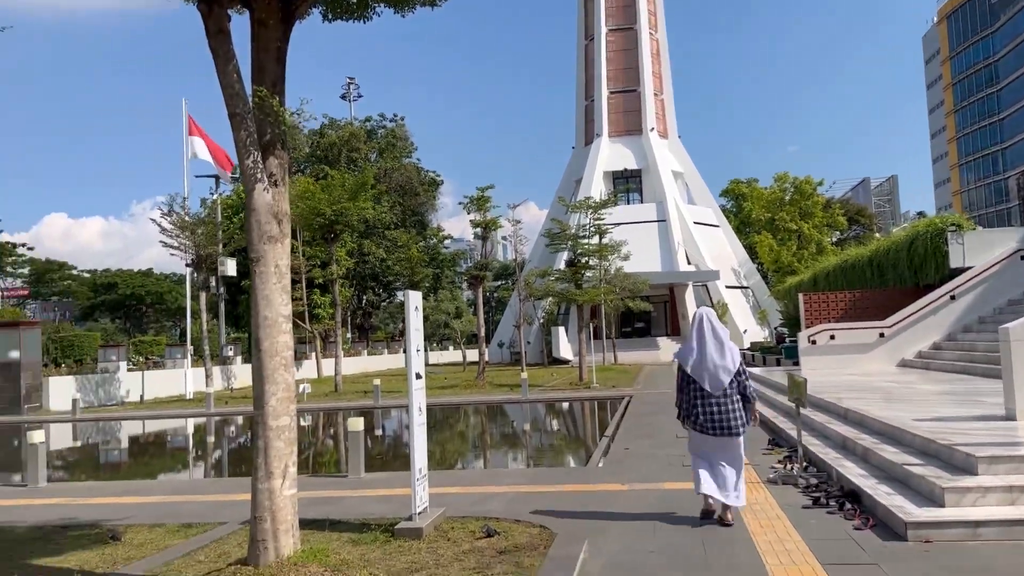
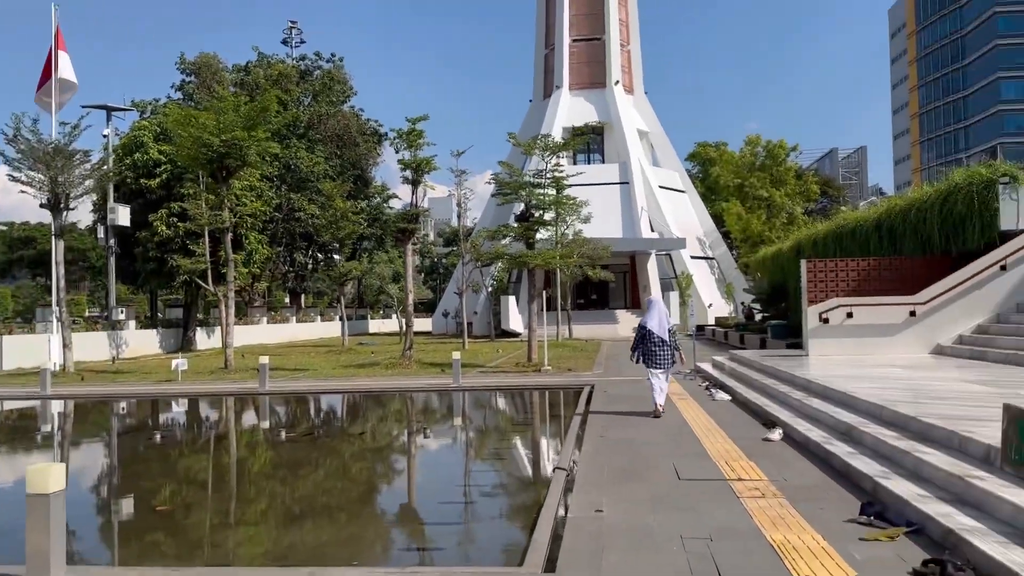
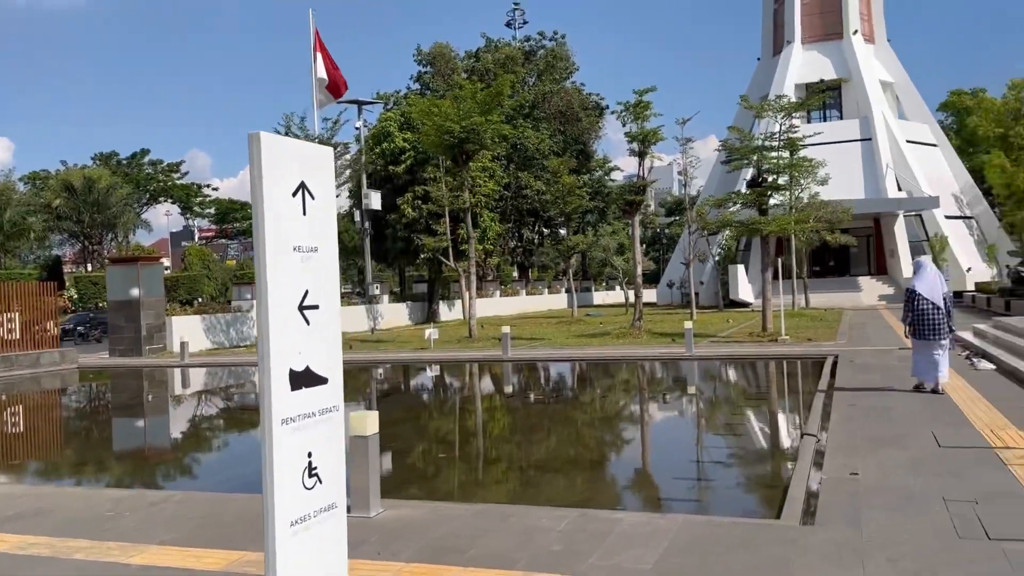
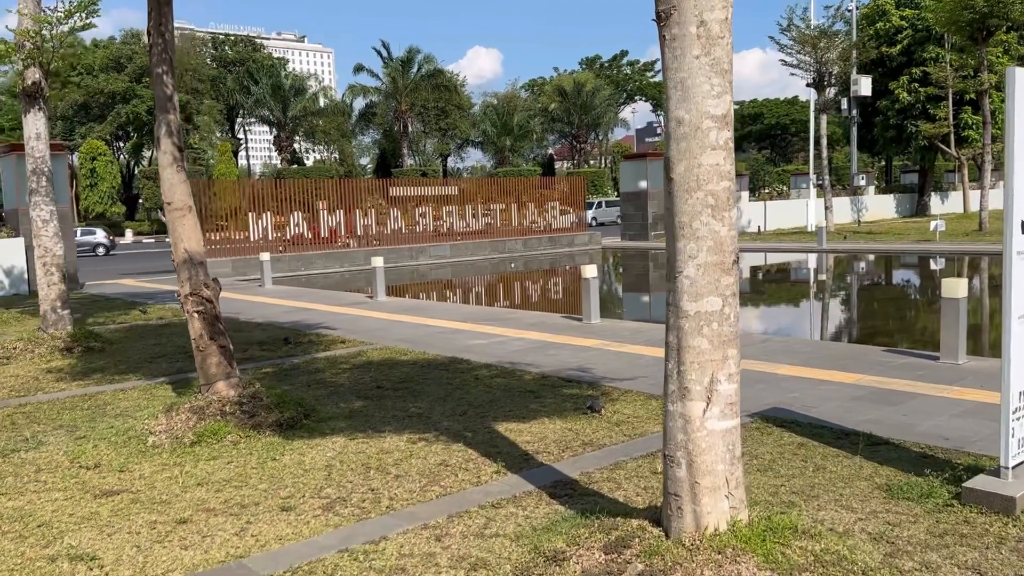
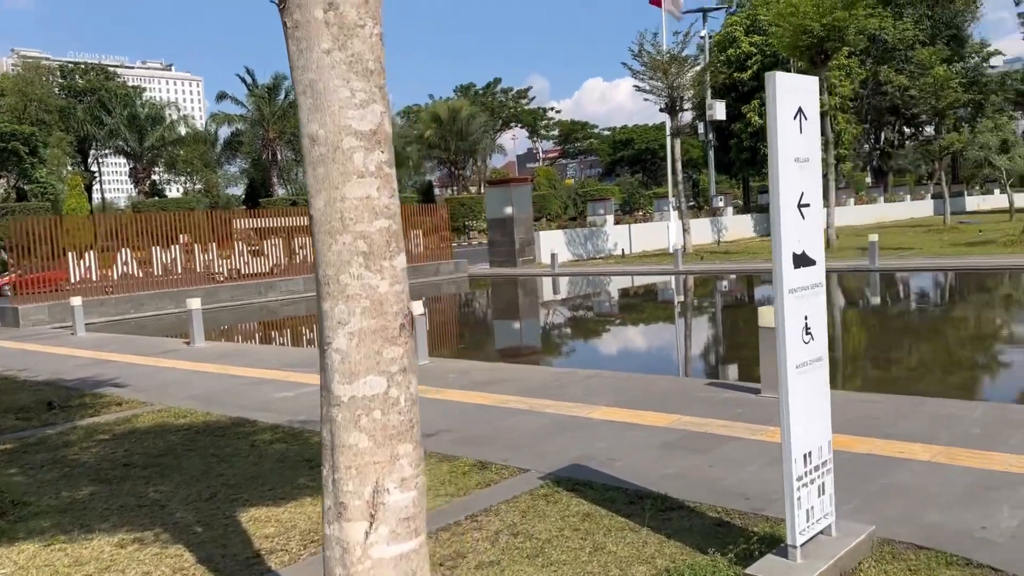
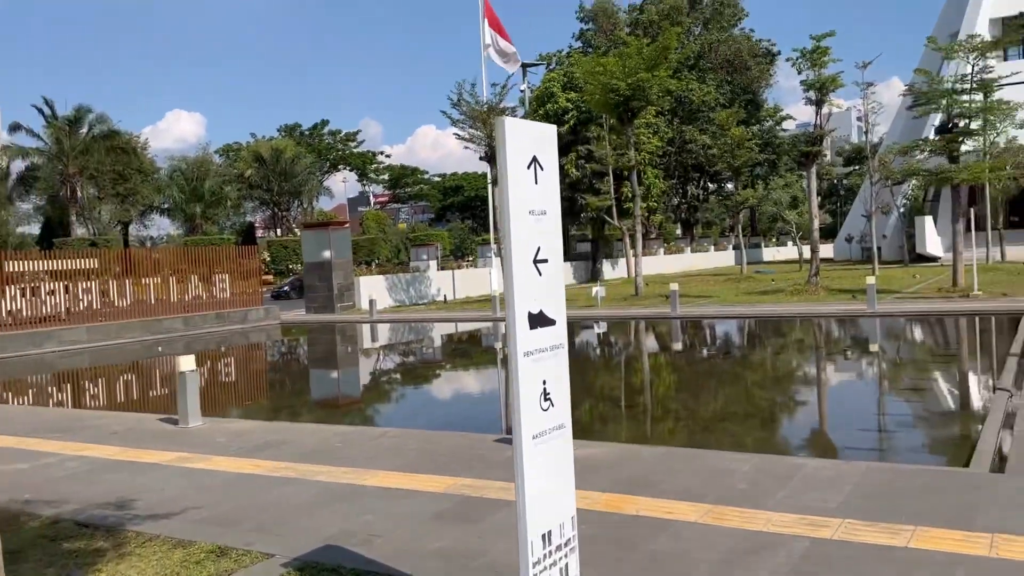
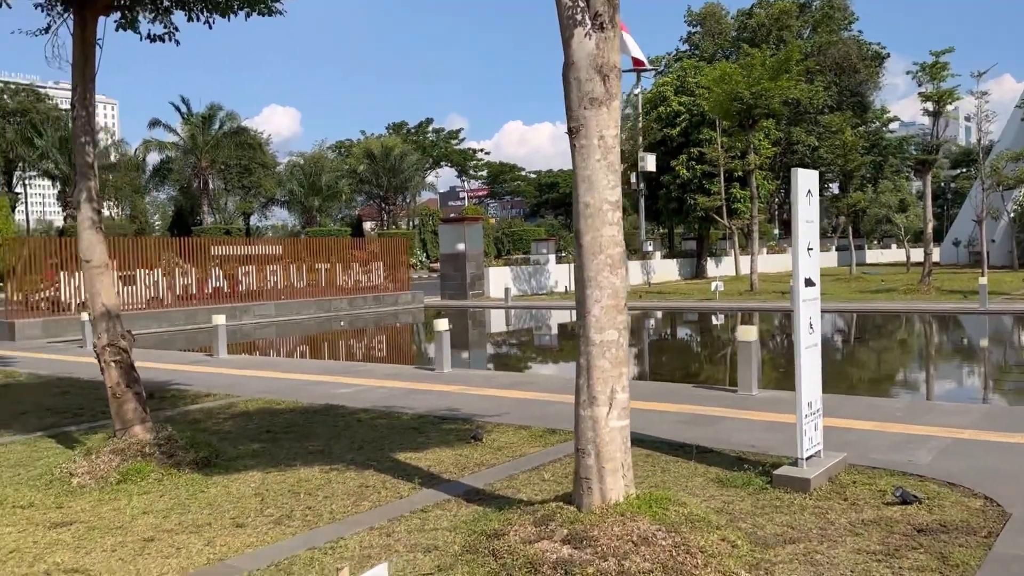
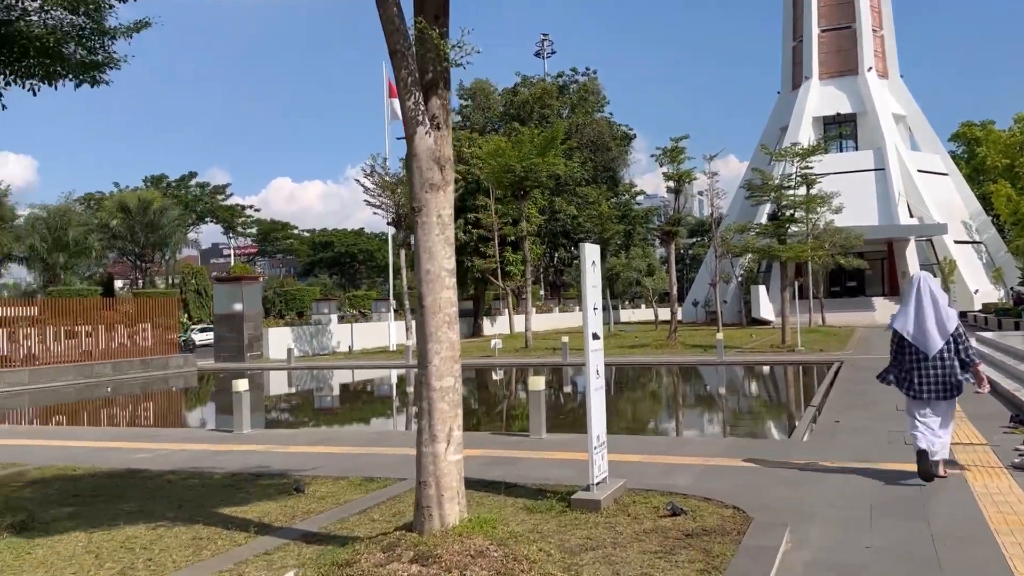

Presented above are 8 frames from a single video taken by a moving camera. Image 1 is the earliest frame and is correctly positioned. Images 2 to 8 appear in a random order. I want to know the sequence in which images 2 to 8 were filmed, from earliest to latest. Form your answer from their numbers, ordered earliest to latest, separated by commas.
8, 7, 4, 5, 6, 3, 2
